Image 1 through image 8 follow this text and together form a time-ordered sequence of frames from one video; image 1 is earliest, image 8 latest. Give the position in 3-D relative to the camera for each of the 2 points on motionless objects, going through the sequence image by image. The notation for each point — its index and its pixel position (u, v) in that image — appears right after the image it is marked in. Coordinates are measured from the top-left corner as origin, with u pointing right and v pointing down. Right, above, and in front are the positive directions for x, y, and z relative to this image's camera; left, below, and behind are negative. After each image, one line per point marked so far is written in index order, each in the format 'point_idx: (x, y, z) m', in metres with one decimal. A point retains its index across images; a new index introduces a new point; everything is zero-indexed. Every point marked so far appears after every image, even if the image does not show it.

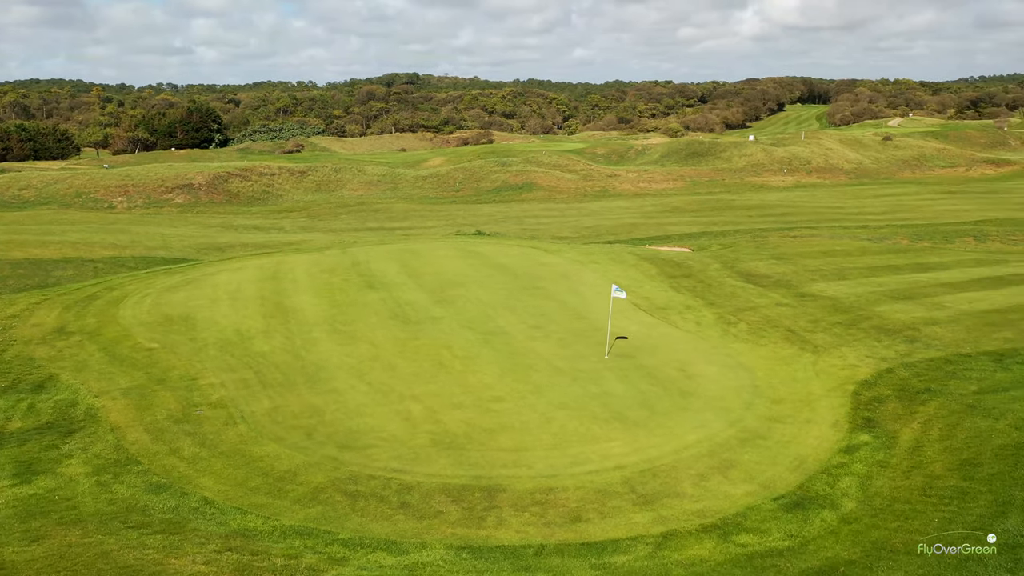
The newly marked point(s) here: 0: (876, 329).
0: (+9.0, -1.0, +19.9) m
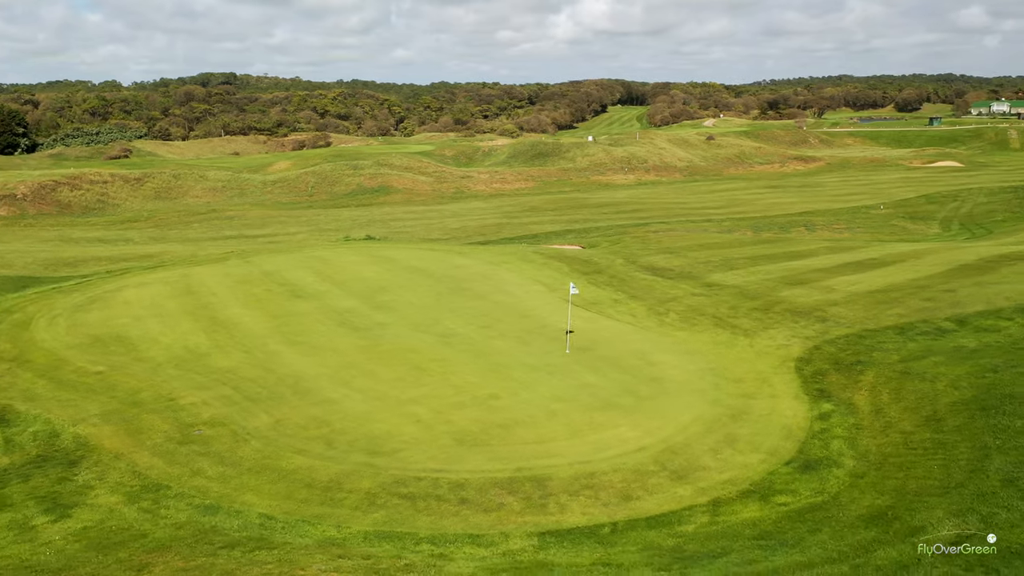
0: (+7.6, -0.6, +22.3) m
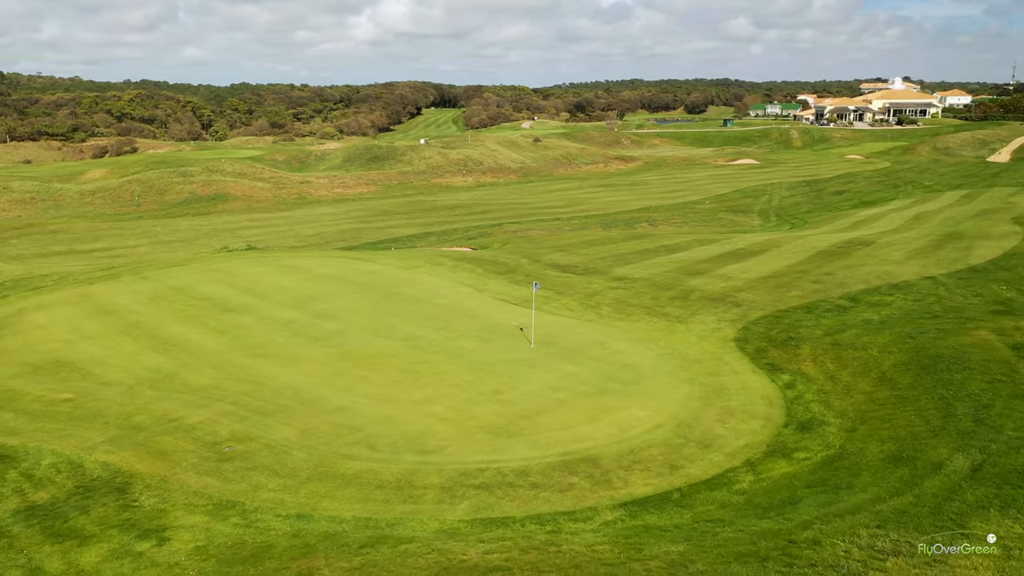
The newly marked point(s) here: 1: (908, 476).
0: (+5.9, -0.3, +24.8) m
1: (+5.5, -2.6, +11.2) m
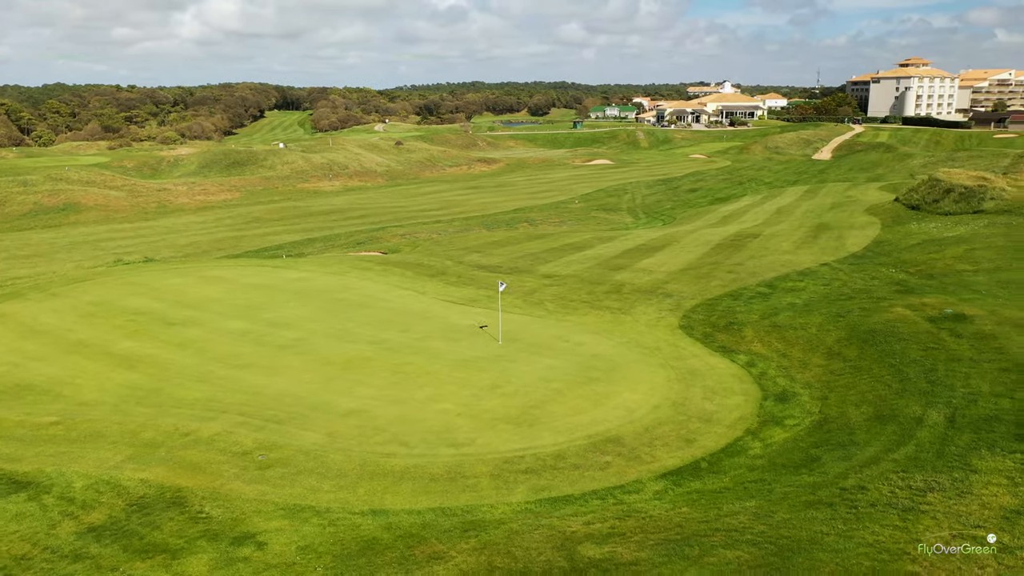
0: (+4.1, -0.1, +26.6) m
1: (+6.3, -2.3, +13.2) m
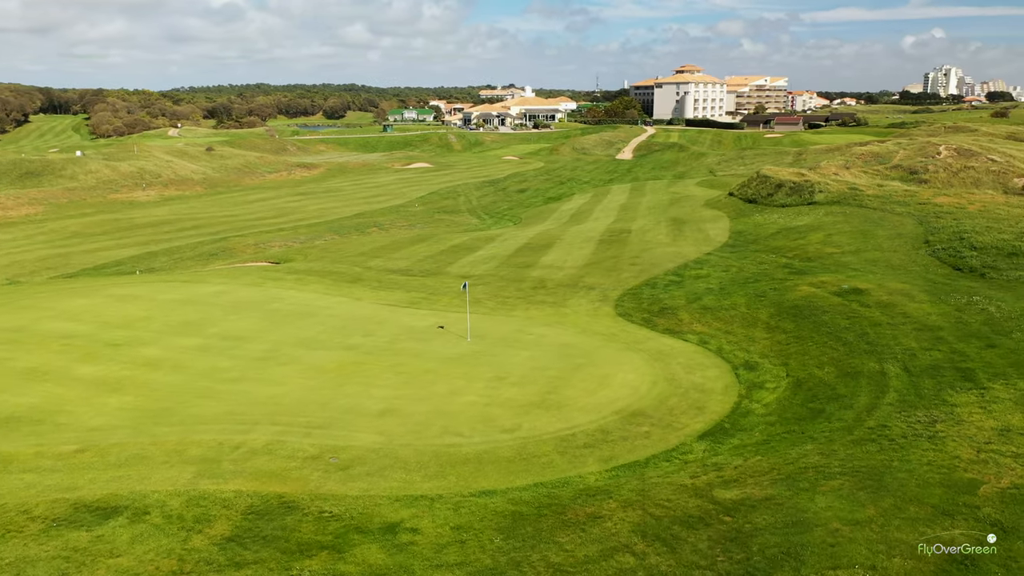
0: (+1.7, +0.1, +28.7) m
1: (+7.2, -1.9, +16.2) m
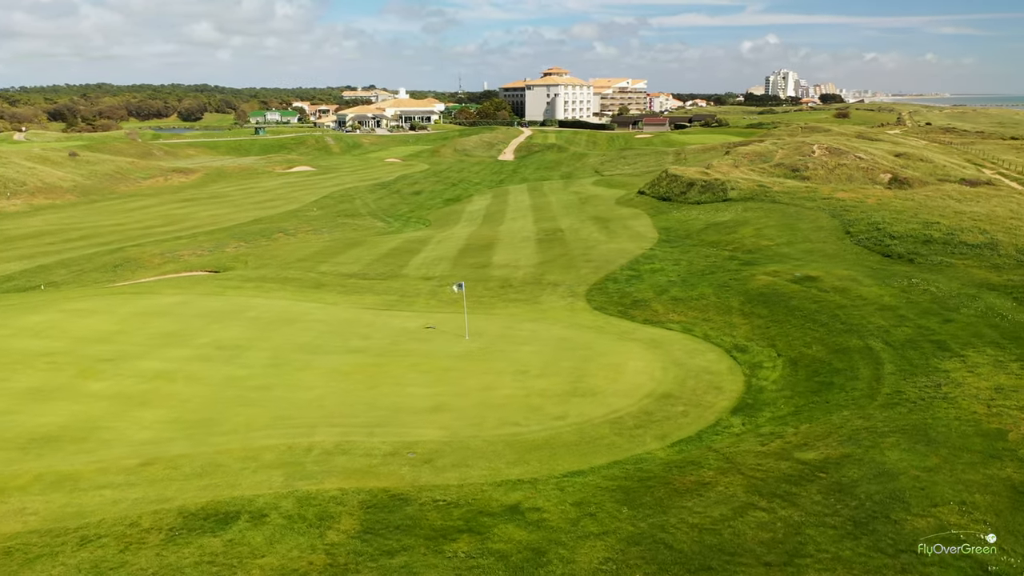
0: (+0.5, +0.2, +29.9) m
1: (+8.0, -1.5, +18.4) m
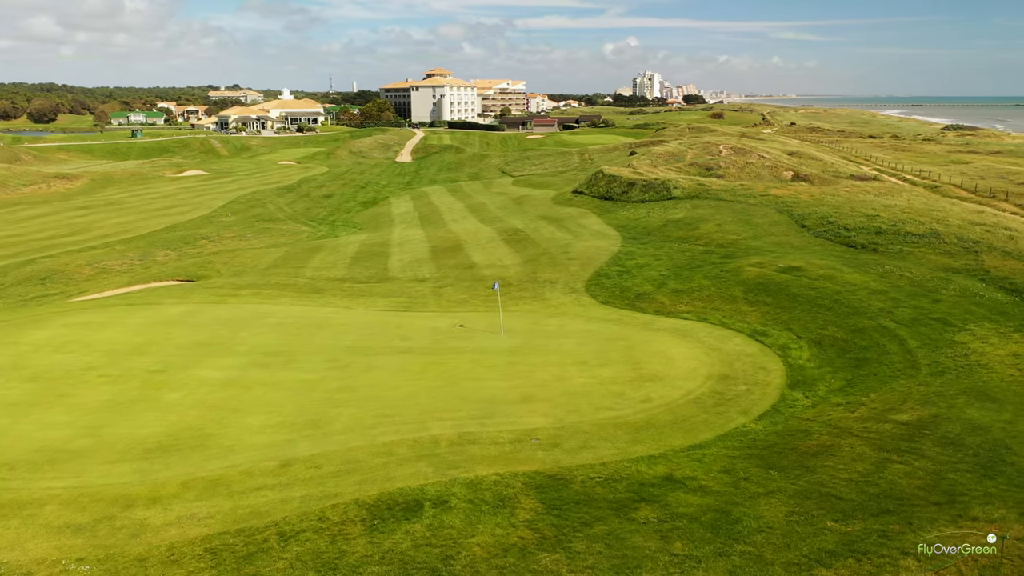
0: (+0.4, +0.2, +31.2) m
1: (+9.6, -1.2, +21.0) m
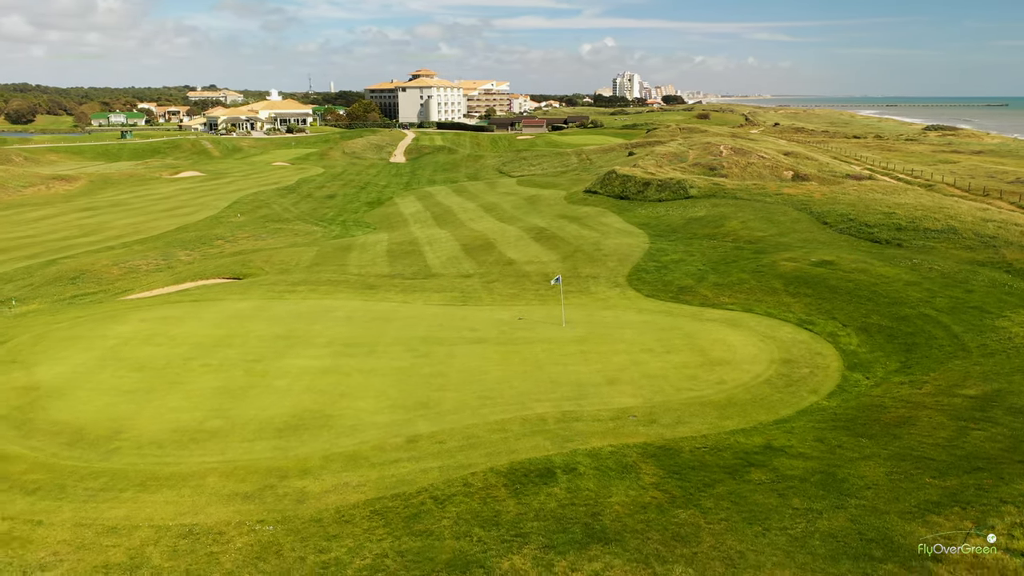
0: (+2.1, +0.4, +32.7) m
1: (+11.6, -0.9, +22.7) m
